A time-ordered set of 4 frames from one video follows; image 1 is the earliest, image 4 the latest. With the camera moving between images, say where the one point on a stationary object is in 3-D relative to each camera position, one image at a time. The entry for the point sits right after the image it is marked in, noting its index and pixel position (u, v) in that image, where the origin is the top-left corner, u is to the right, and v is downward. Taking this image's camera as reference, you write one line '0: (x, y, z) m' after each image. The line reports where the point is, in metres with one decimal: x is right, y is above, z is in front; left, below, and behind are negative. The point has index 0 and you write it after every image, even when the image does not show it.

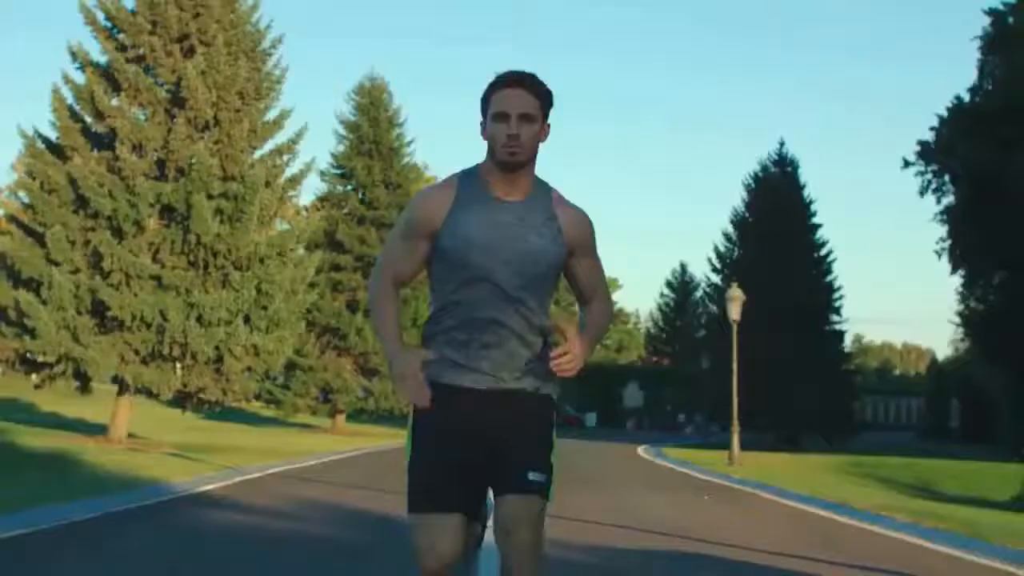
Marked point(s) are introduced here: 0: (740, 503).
0: (+2.8, -2.6, +18.1) m
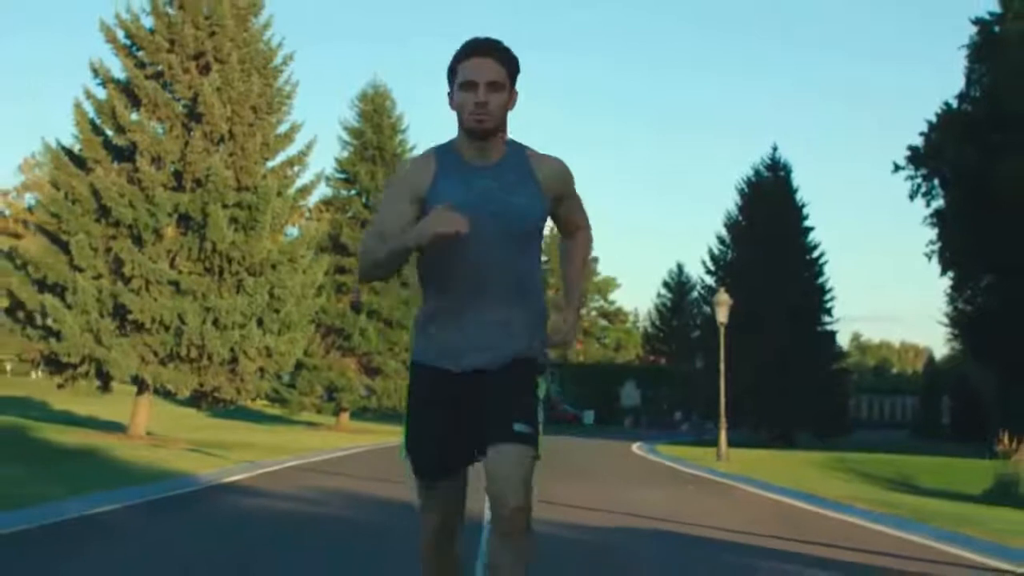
0: (+2.8, -2.6, +18.7) m
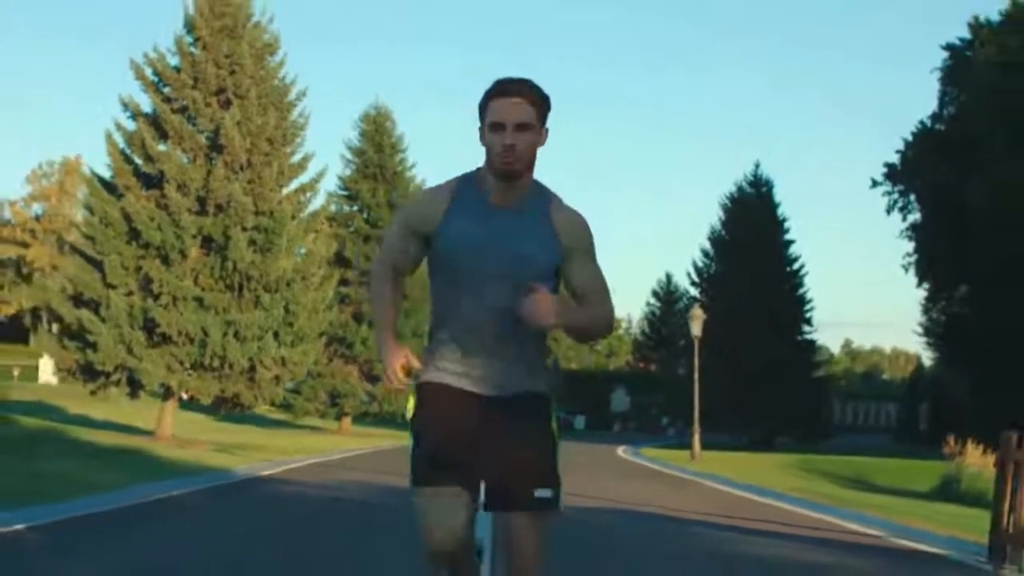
0: (+2.7, -2.8, +19.8) m
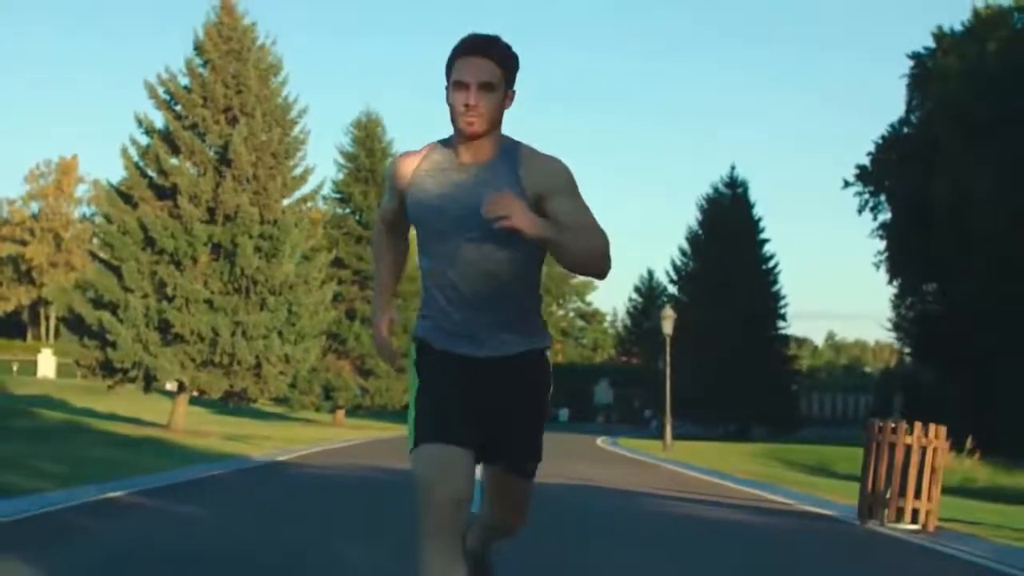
0: (+2.5, -2.7, +20.9) m
